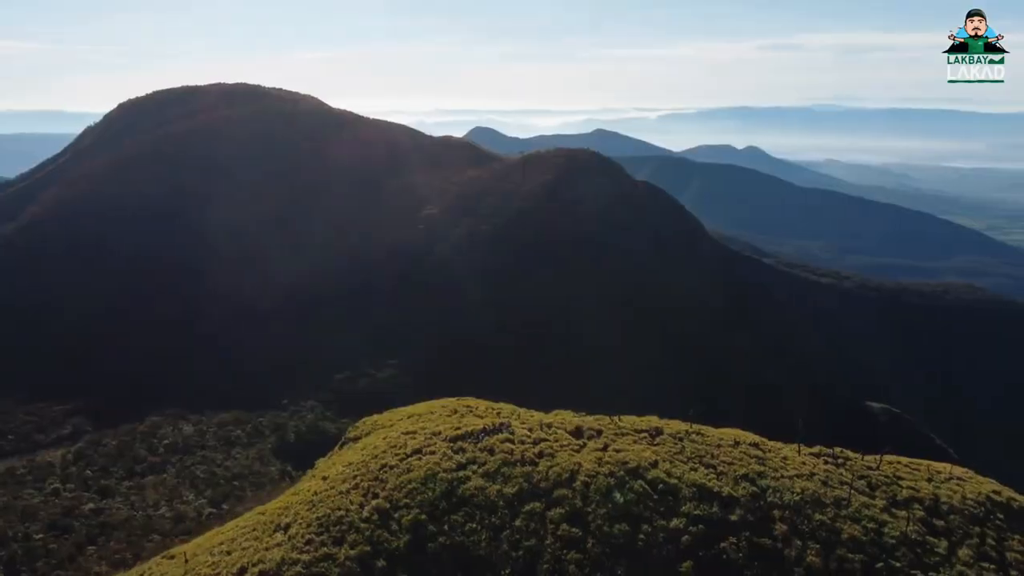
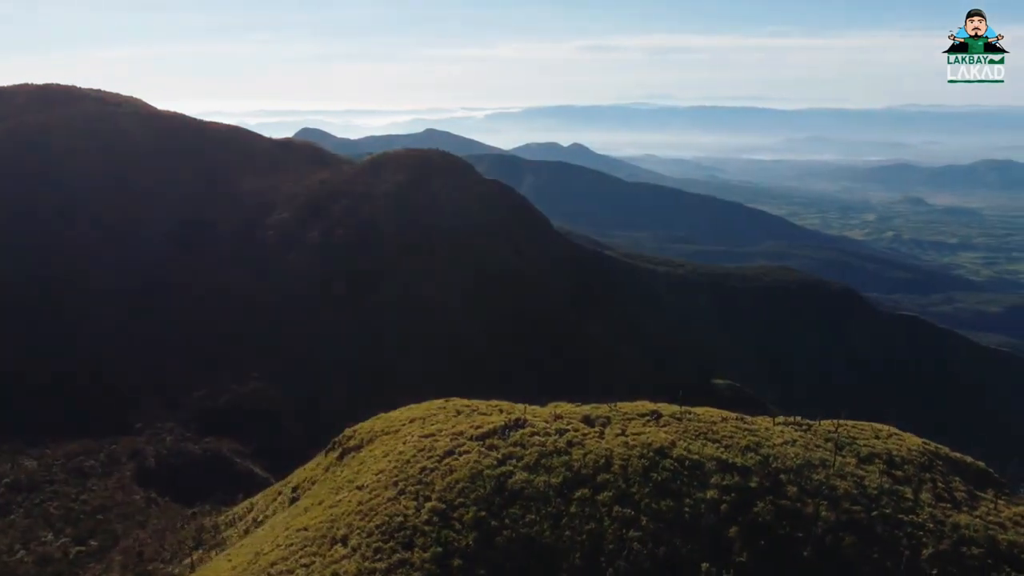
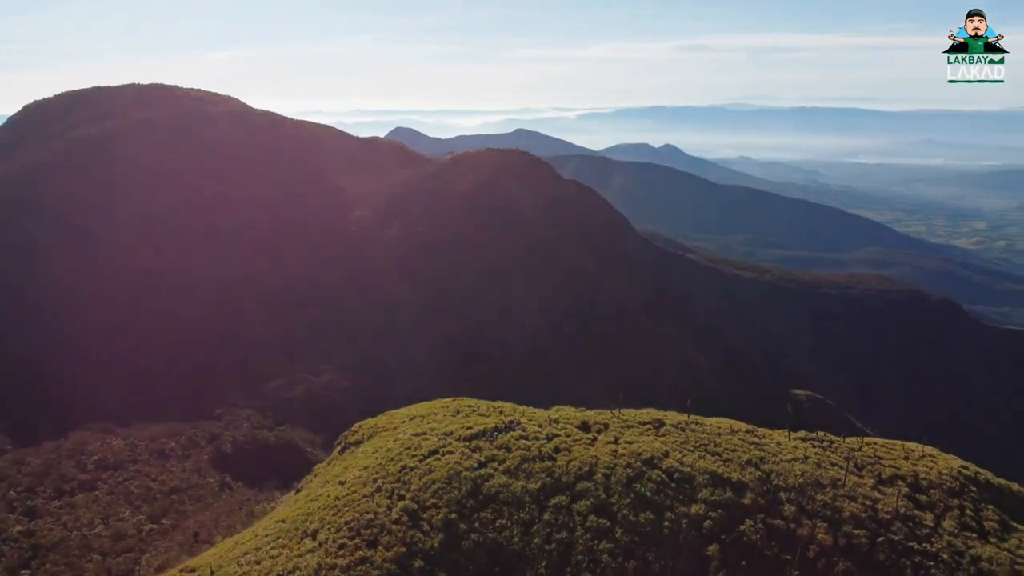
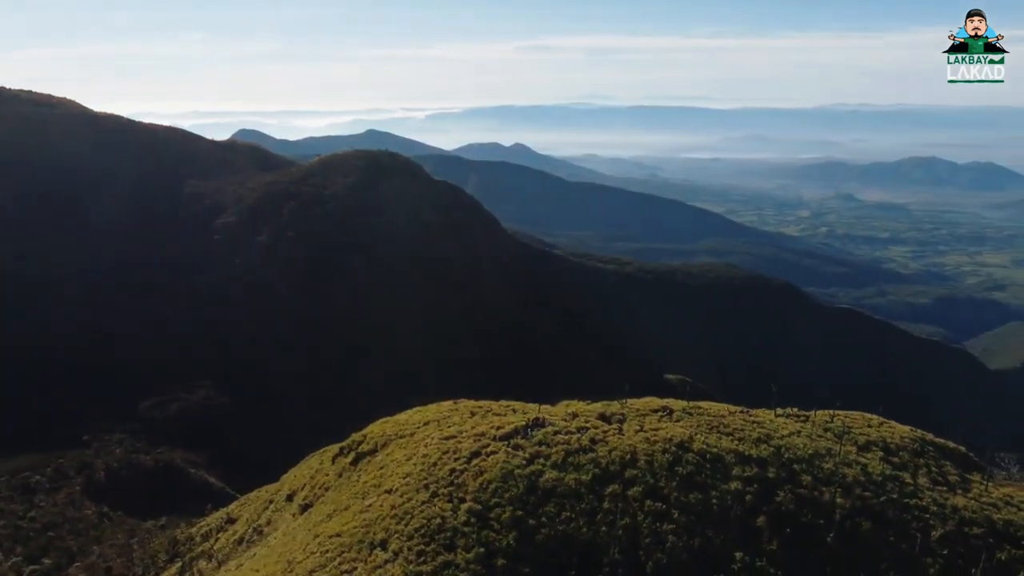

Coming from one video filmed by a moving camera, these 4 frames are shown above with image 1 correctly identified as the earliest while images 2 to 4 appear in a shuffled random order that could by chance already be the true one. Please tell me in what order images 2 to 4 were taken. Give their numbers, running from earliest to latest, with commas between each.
3, 2, 4
